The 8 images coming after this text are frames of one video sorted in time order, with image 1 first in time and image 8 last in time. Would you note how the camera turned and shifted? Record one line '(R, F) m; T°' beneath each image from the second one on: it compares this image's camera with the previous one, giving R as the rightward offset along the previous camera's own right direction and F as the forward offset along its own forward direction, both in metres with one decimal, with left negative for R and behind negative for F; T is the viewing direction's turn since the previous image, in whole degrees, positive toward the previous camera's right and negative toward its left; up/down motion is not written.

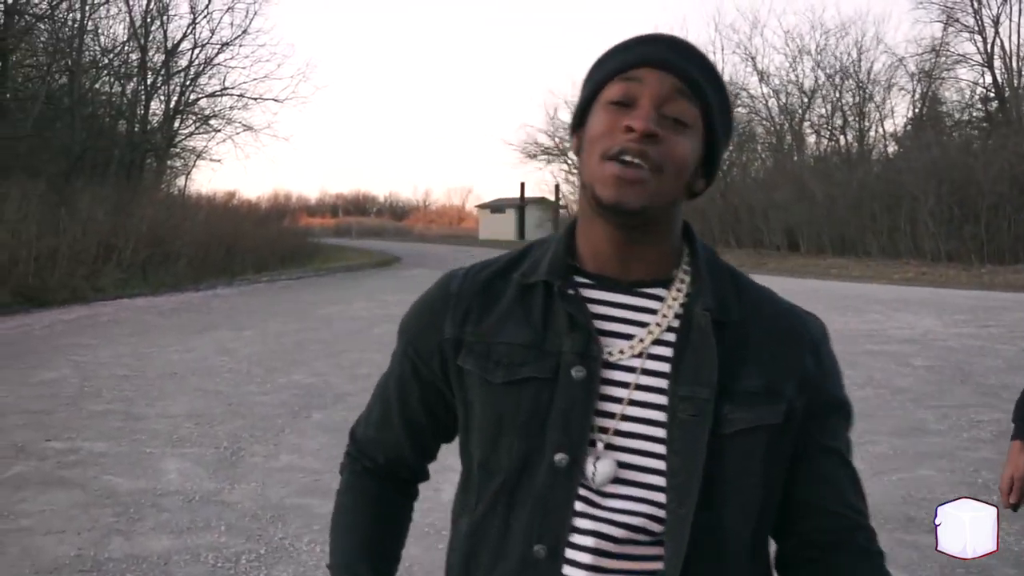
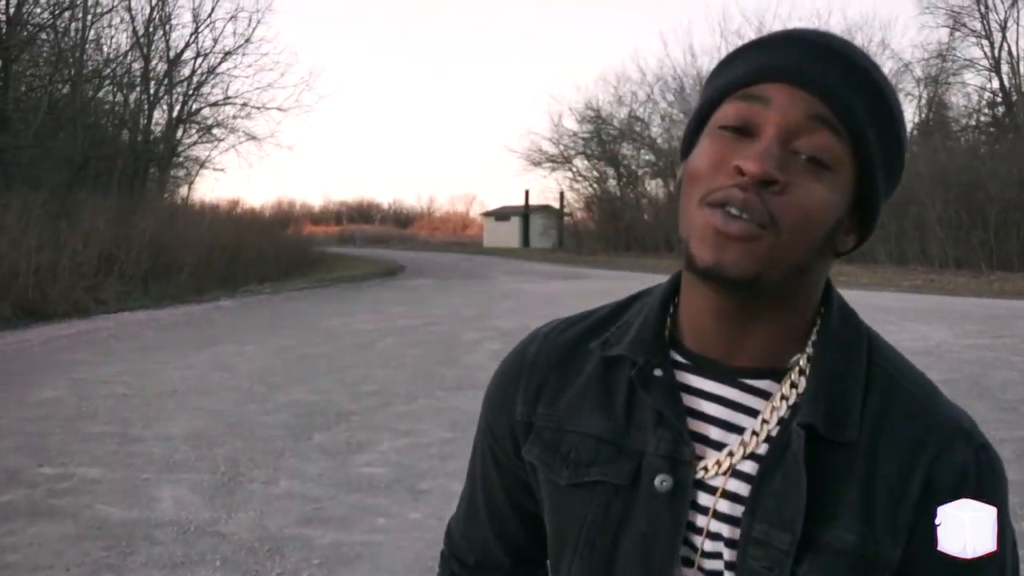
(0.0, +0.2) m; 0°
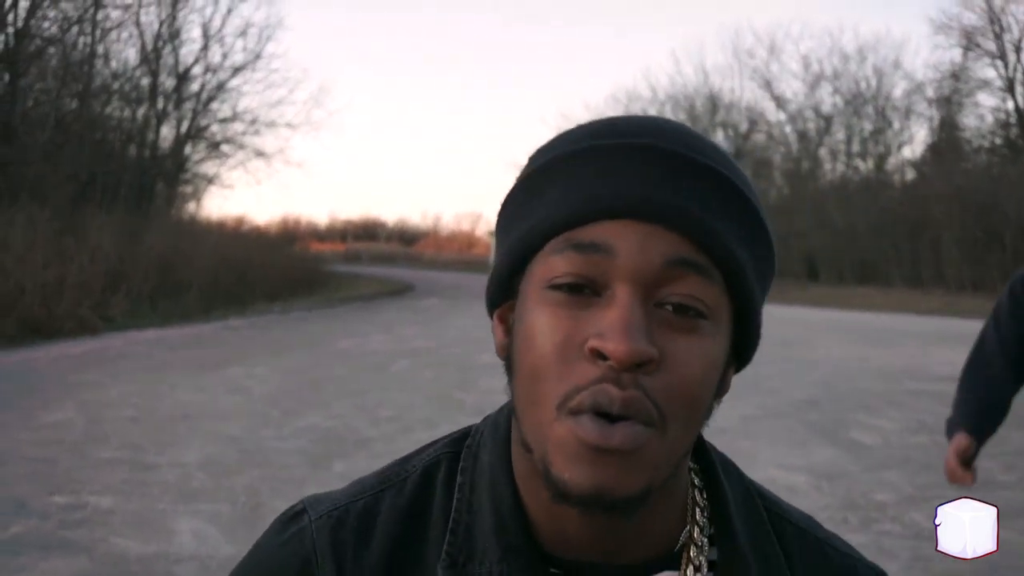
(-0.2, +0.3) m; 0°
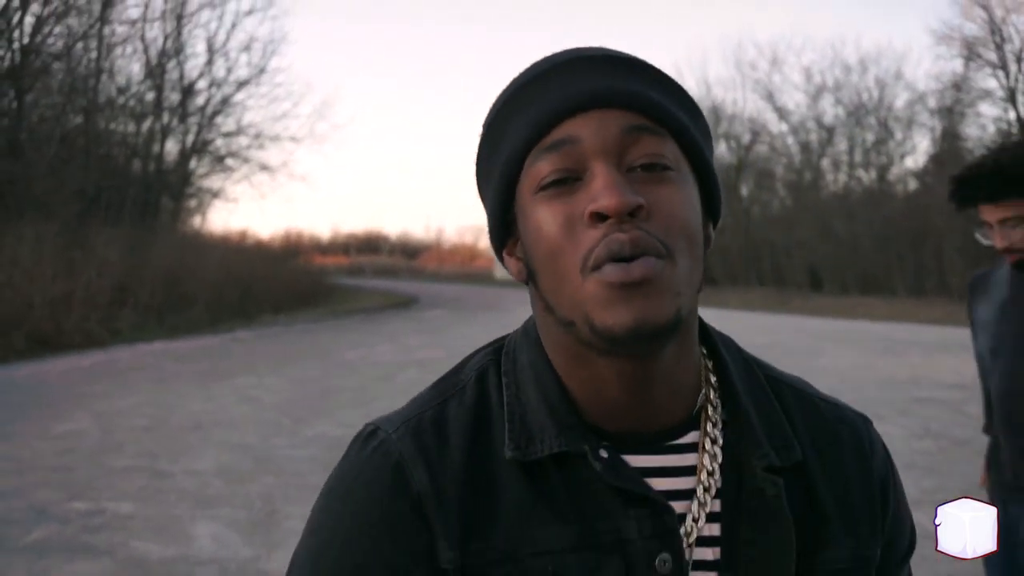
(-0.1, -0.1) m; 0°
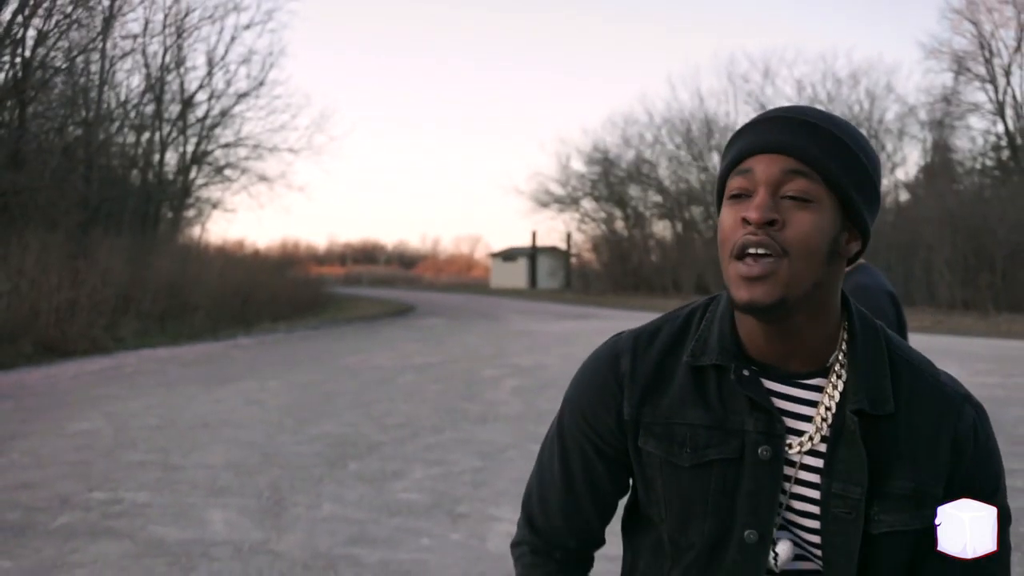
(0.0, -0.5) m; 0°
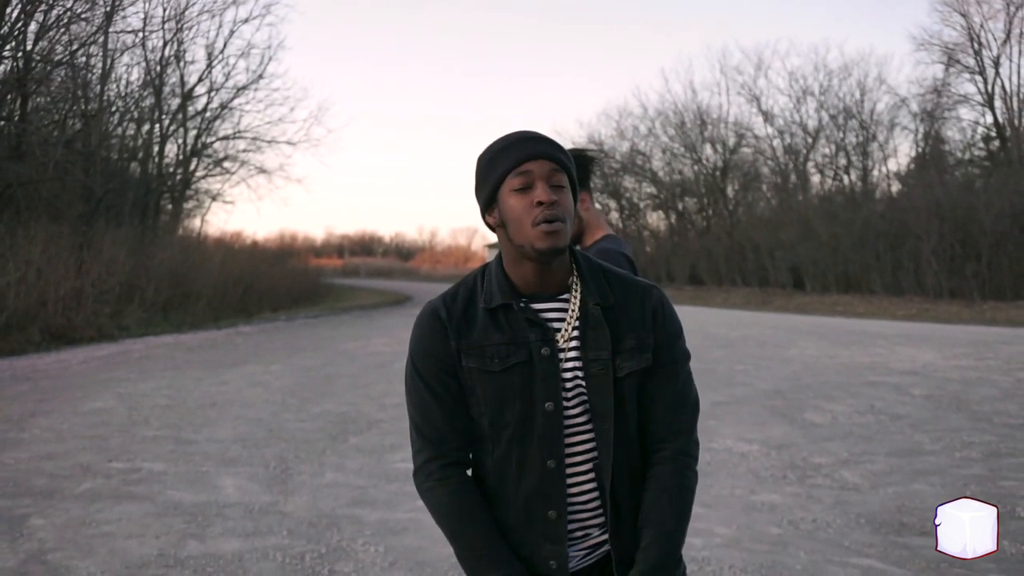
(+0.1, -0.5) m; 0°
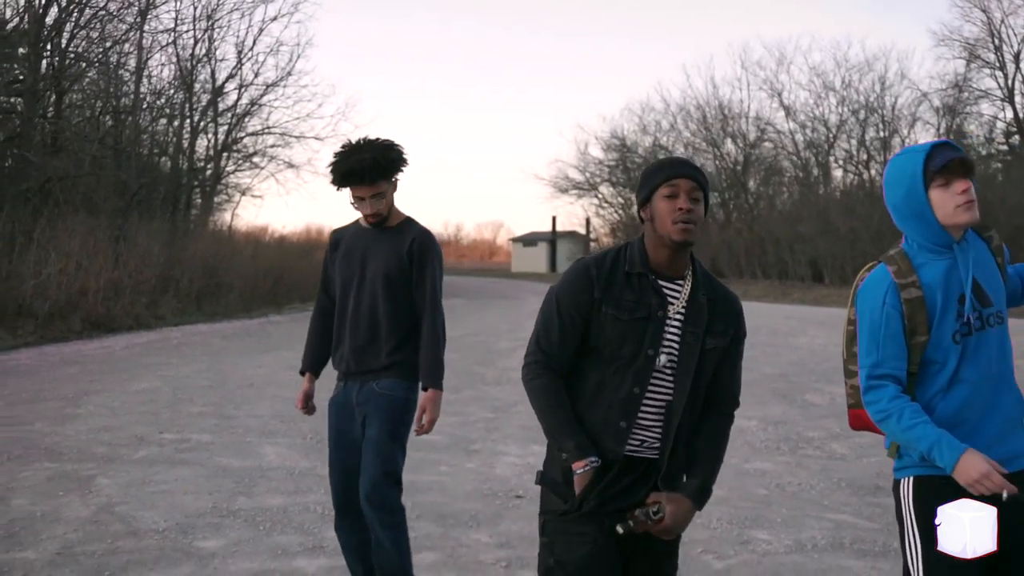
(+0.1, -0.6) m; -1°
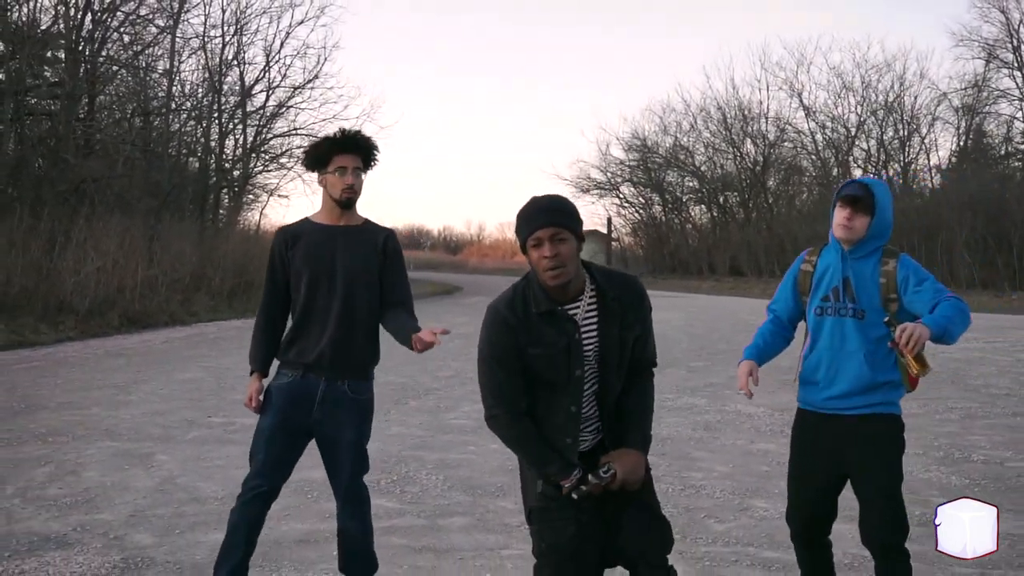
(0.0, -0.6) m; -1°
